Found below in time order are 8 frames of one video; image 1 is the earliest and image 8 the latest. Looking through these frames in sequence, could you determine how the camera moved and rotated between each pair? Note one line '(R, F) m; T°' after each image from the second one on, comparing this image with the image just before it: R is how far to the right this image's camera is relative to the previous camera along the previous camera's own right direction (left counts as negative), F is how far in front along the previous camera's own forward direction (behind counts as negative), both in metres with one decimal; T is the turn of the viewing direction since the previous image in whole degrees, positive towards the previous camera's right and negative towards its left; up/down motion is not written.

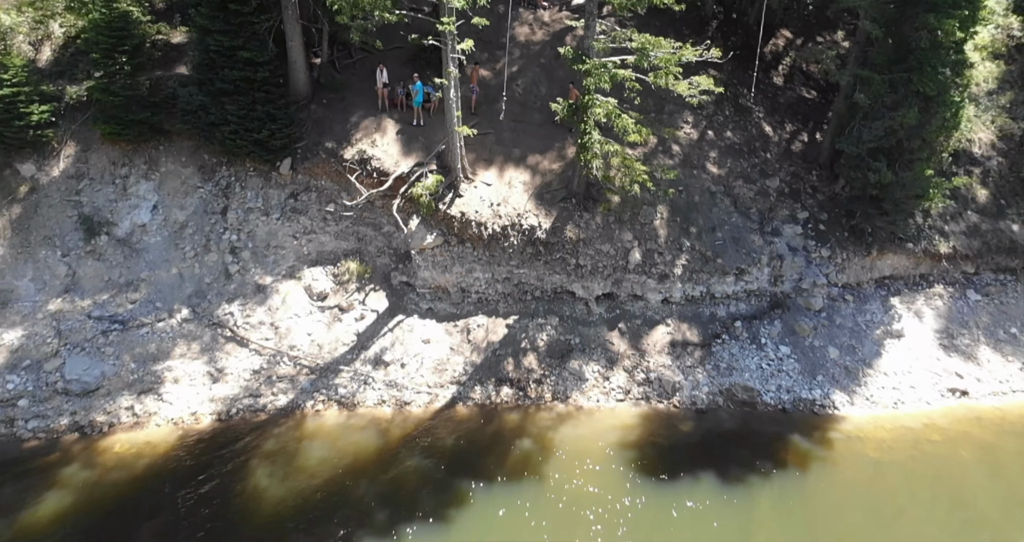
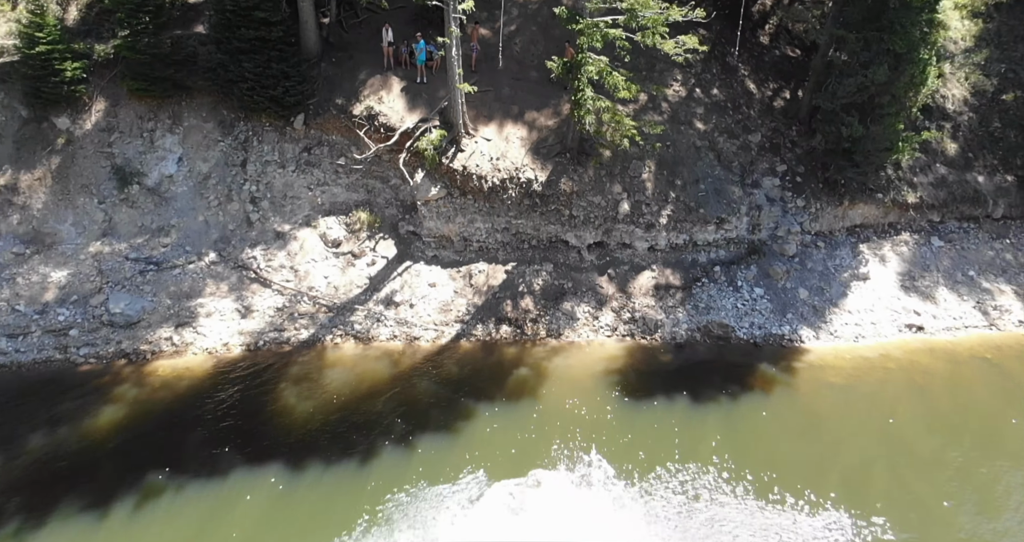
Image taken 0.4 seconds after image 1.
(0.0, -1.3) m; 0°
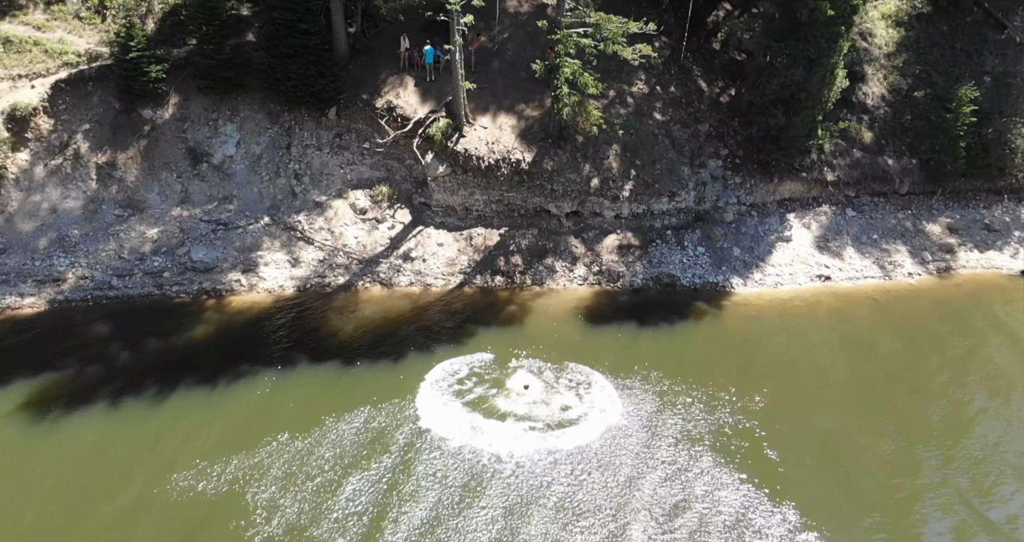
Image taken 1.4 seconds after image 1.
(+0.2, -3.7) m; 0°
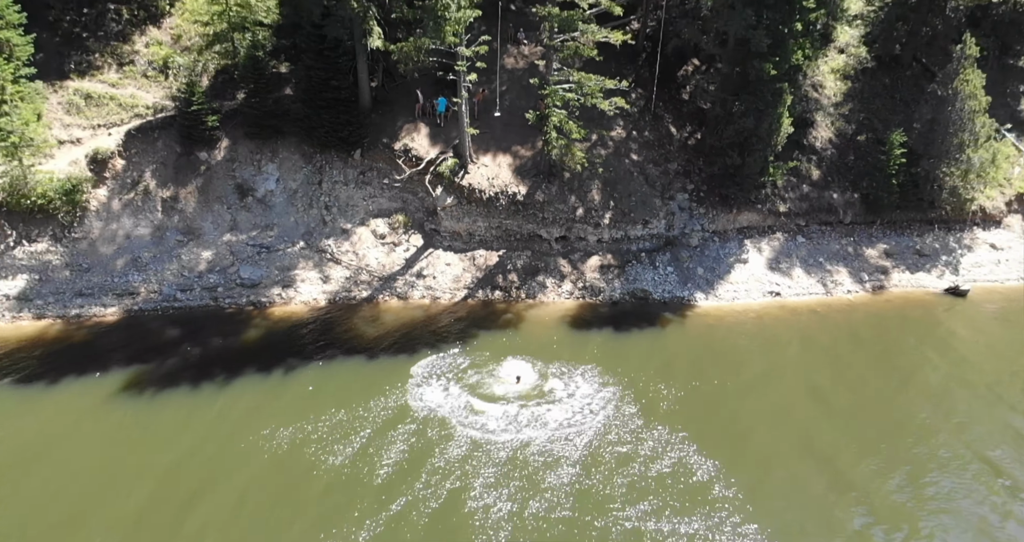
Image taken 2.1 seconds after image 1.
(+0.1, -3.2) m; 0°
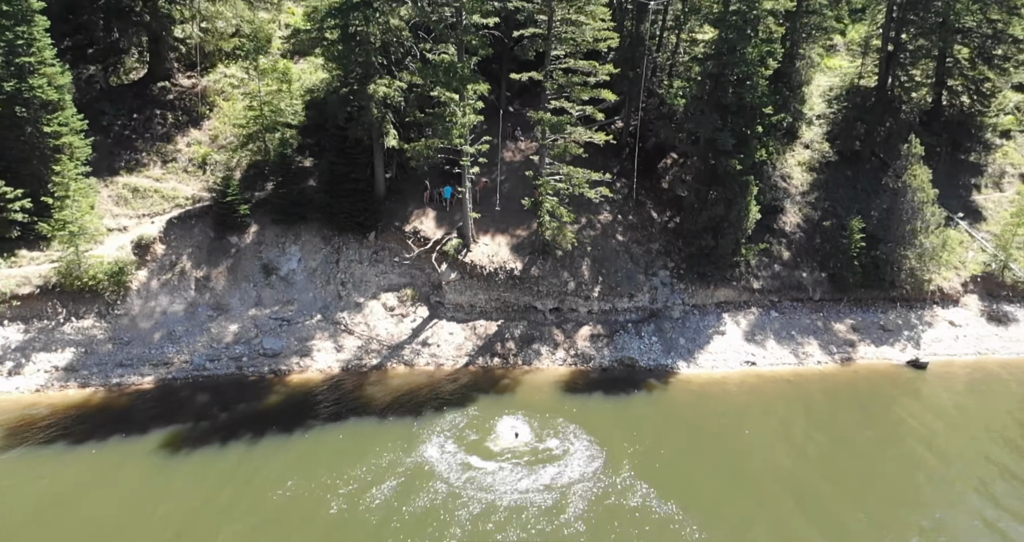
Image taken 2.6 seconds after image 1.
(+0.2, -2.2) m; 0°
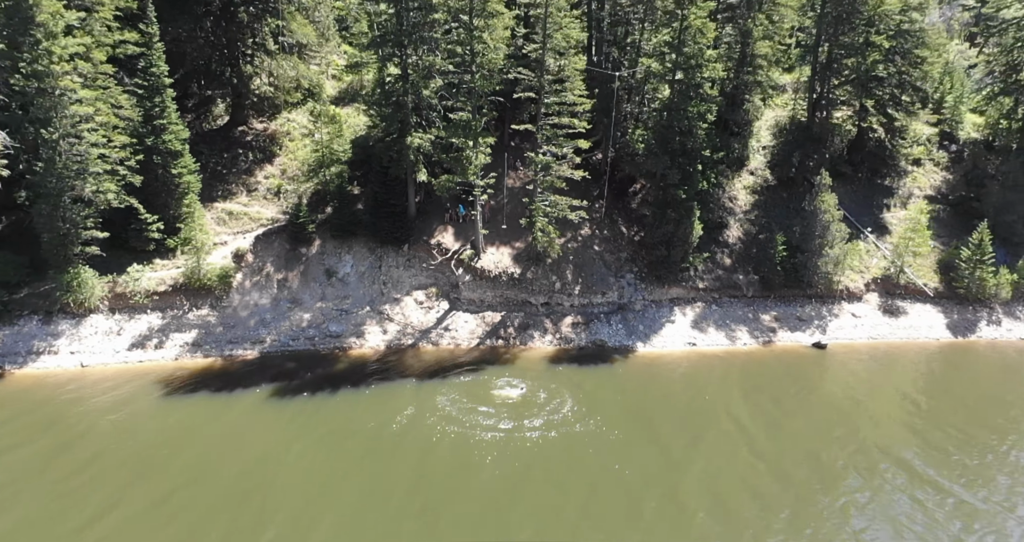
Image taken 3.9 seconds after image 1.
(+0.3, -7.8) m; -1°
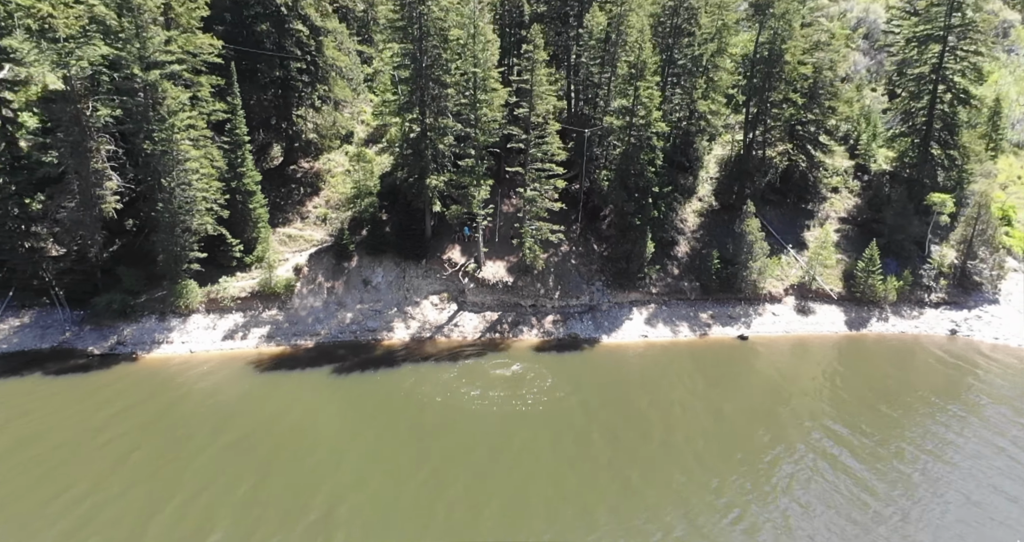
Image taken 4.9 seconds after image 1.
(+0.4, -9.5) m; 0°
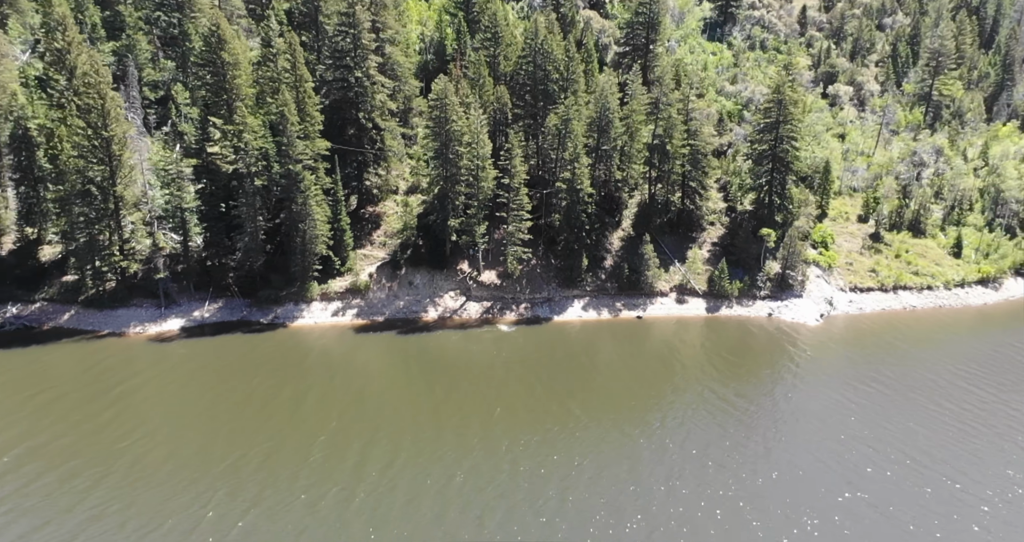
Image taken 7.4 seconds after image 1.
(+1.7, -26.5) m; 0°
